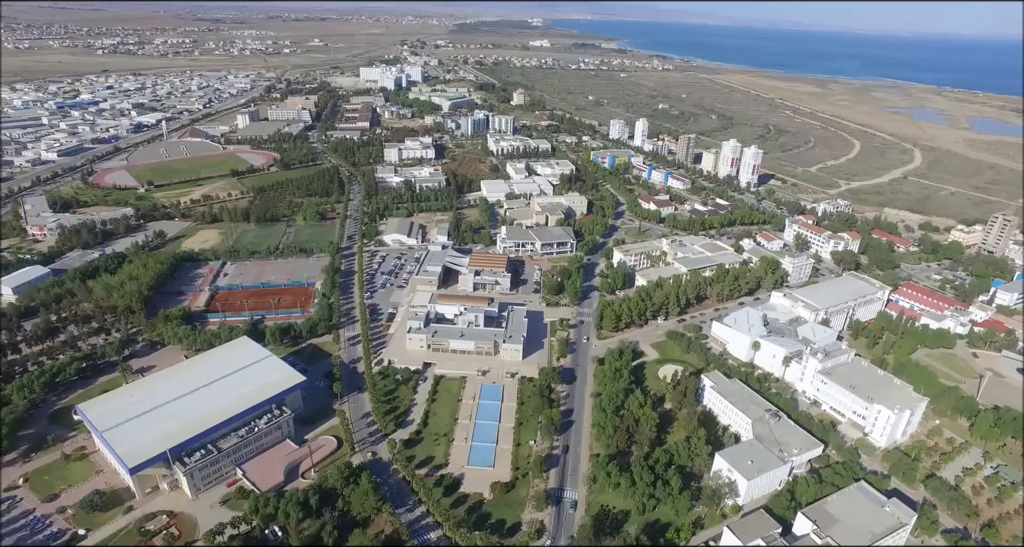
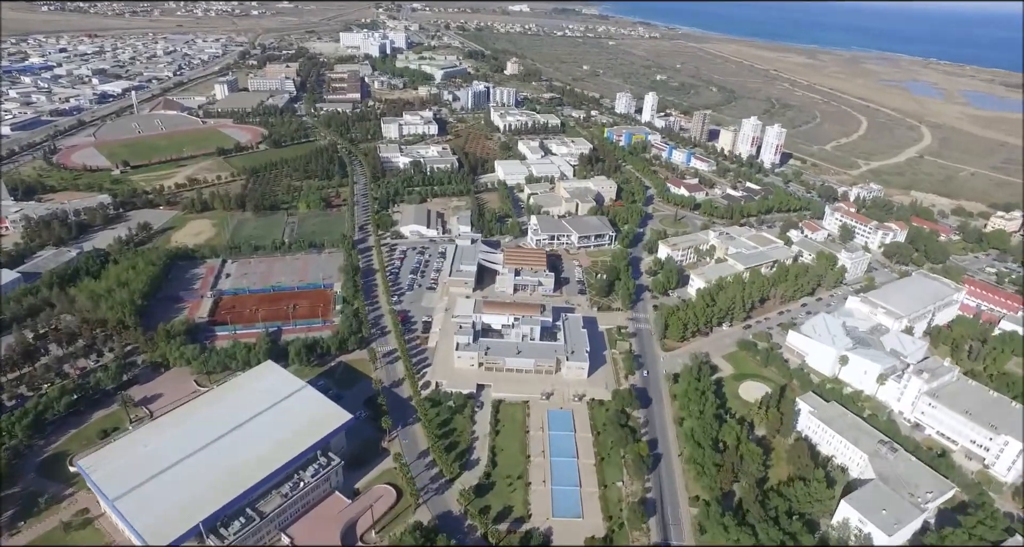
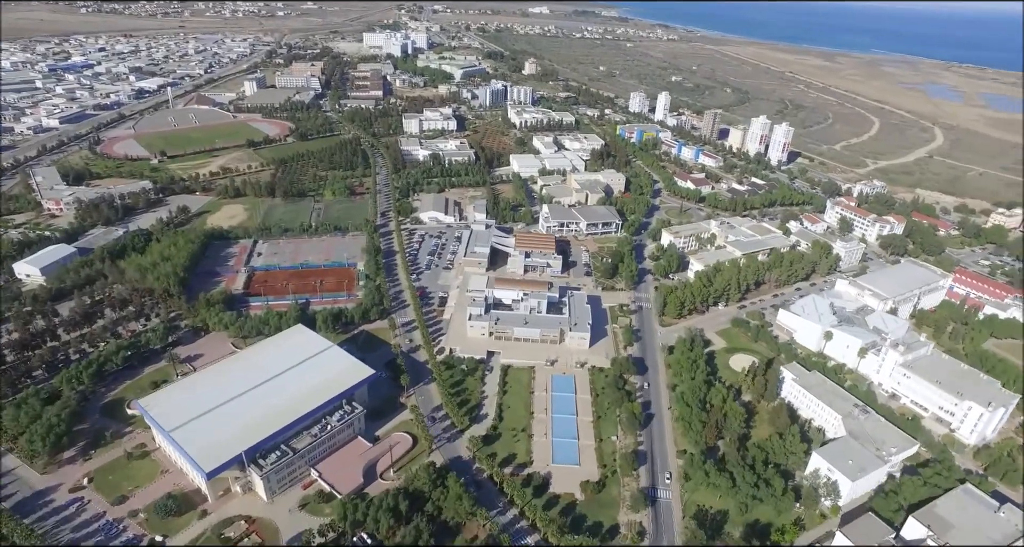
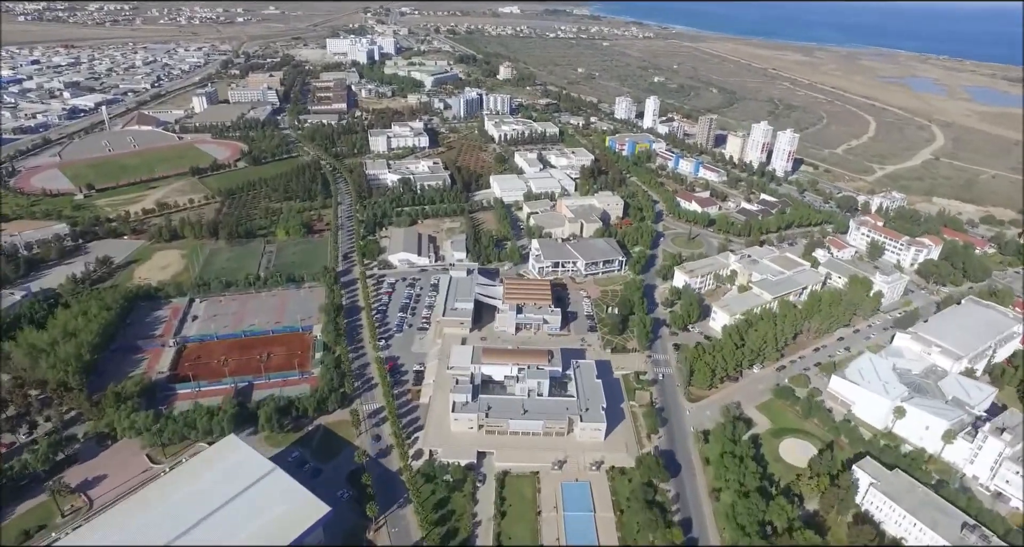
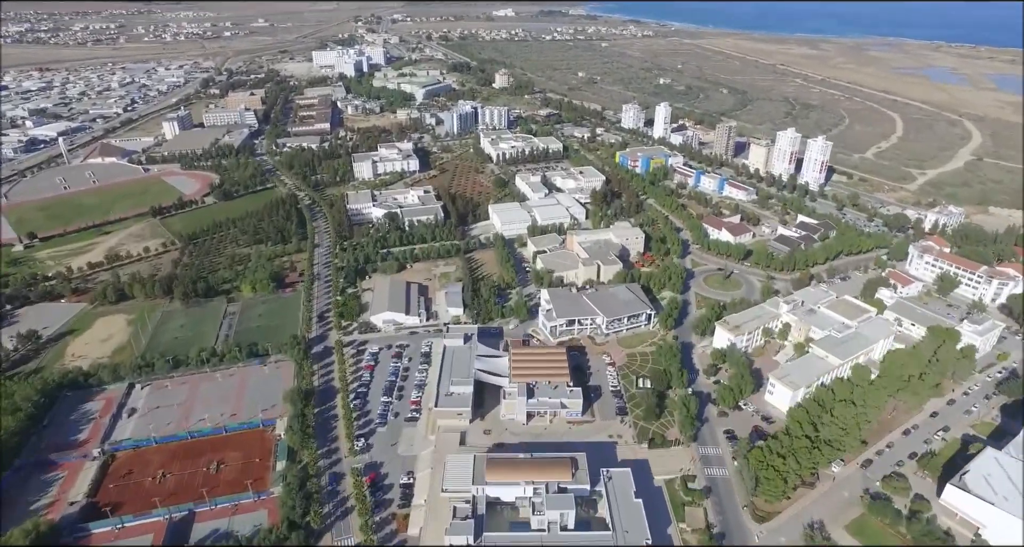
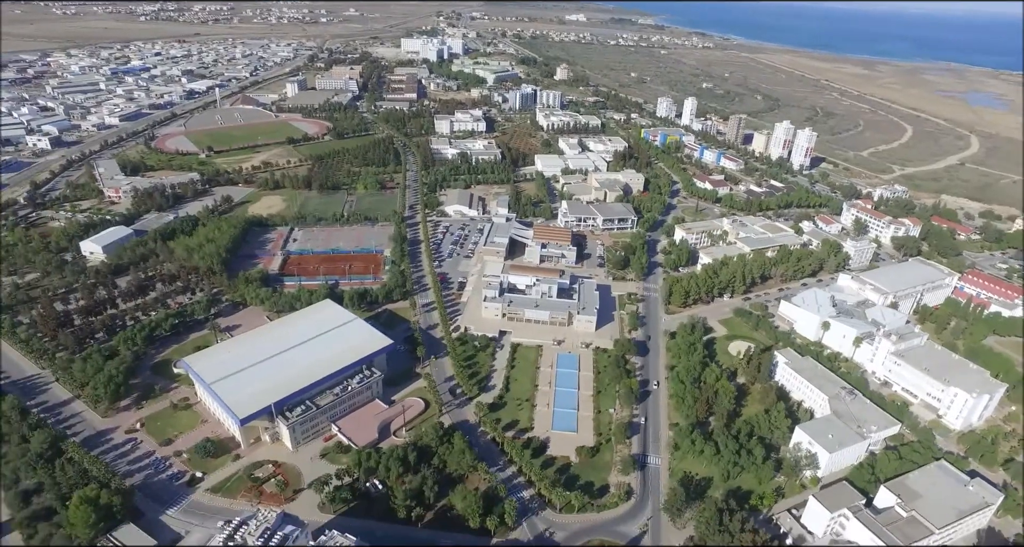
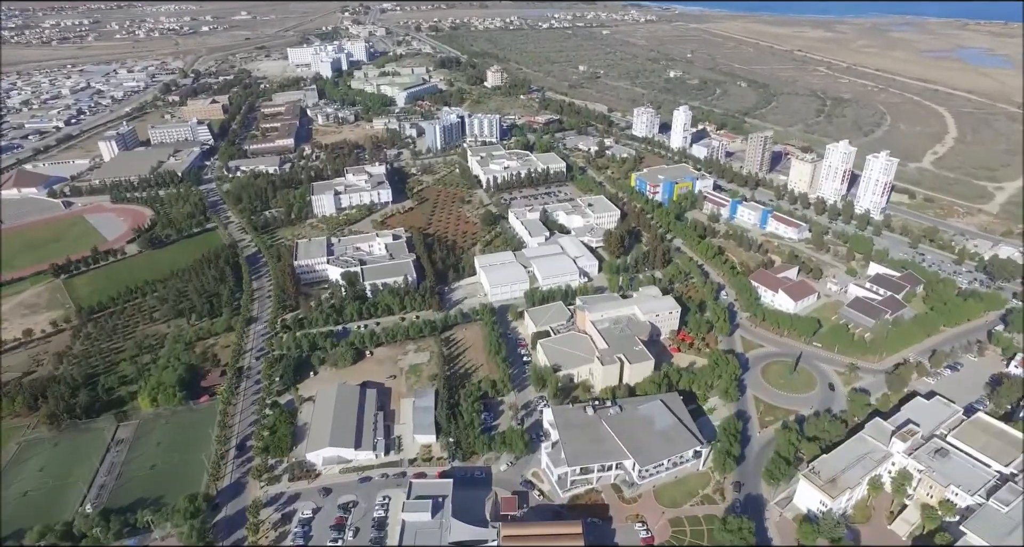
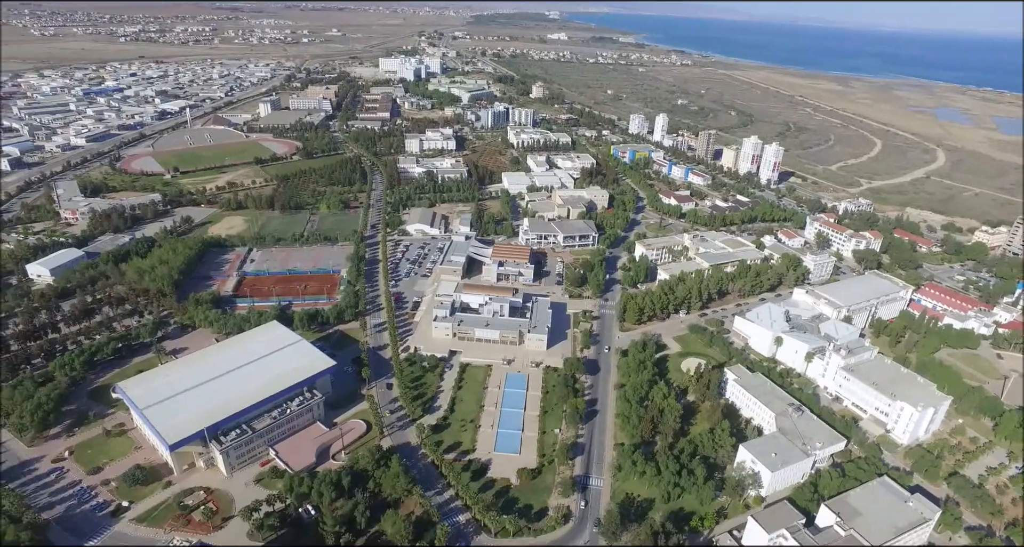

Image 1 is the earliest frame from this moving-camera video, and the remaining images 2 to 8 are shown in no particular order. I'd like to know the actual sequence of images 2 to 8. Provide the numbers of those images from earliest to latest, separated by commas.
8, 6, 3, 2, 4, 5, 7
